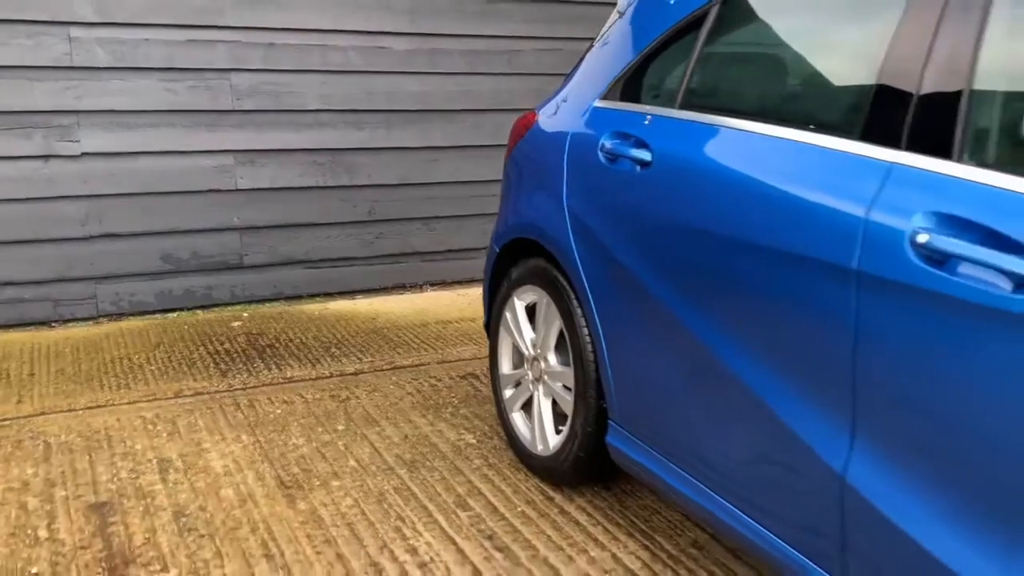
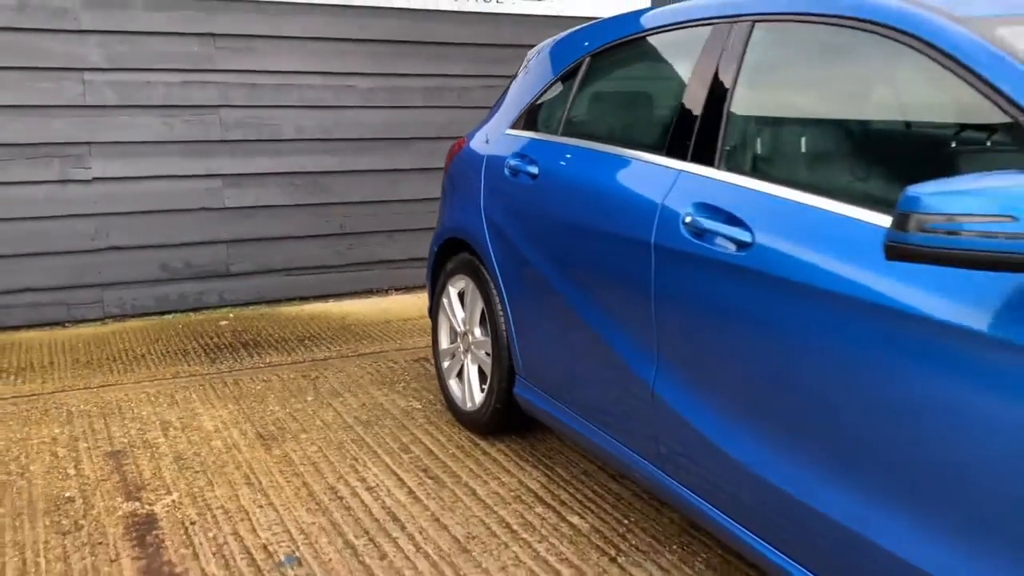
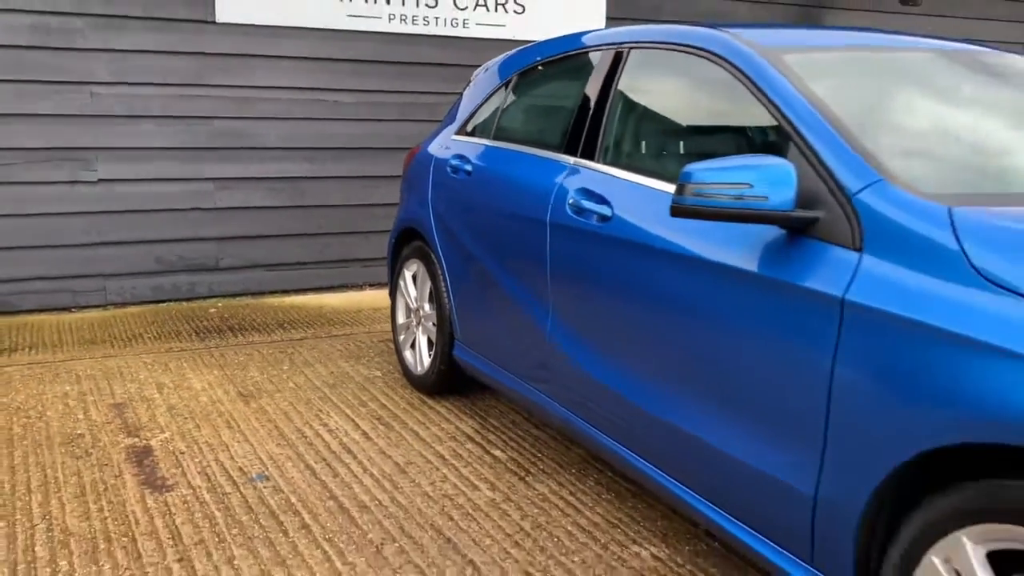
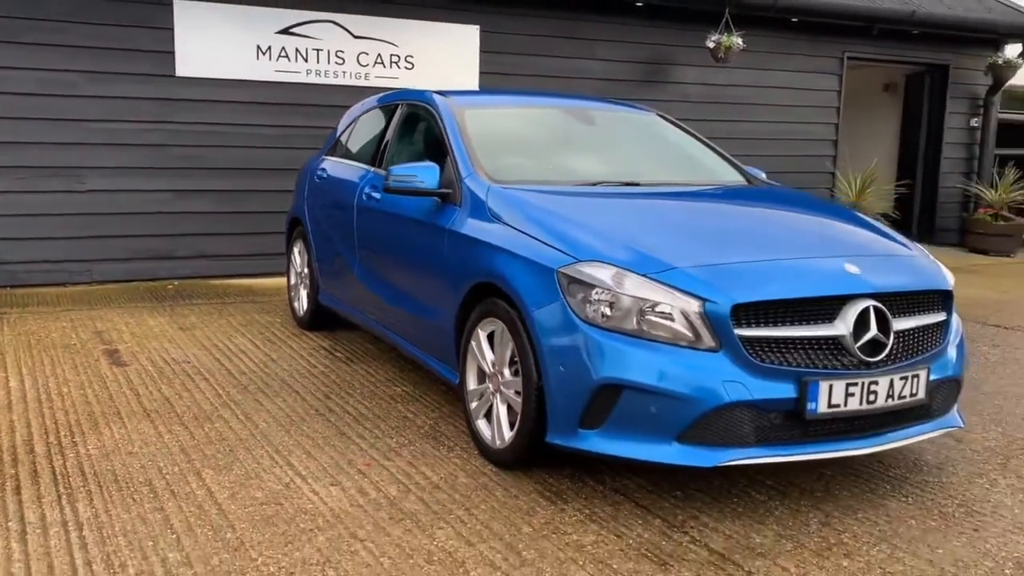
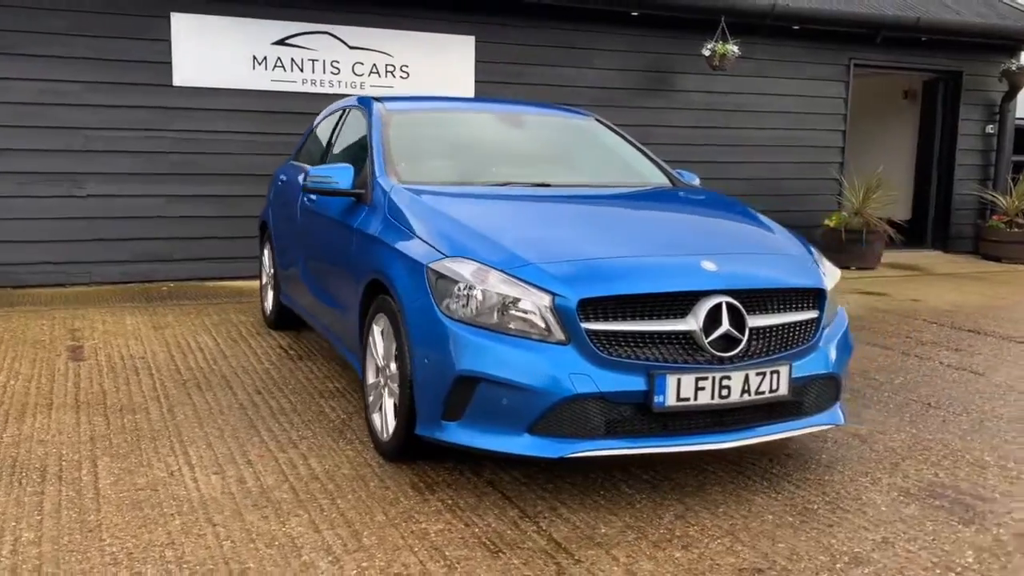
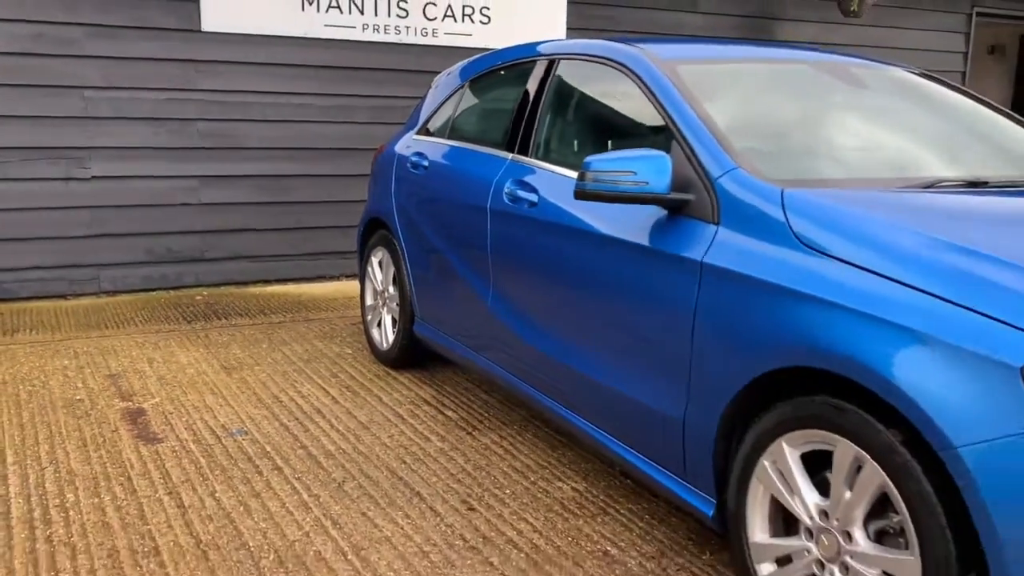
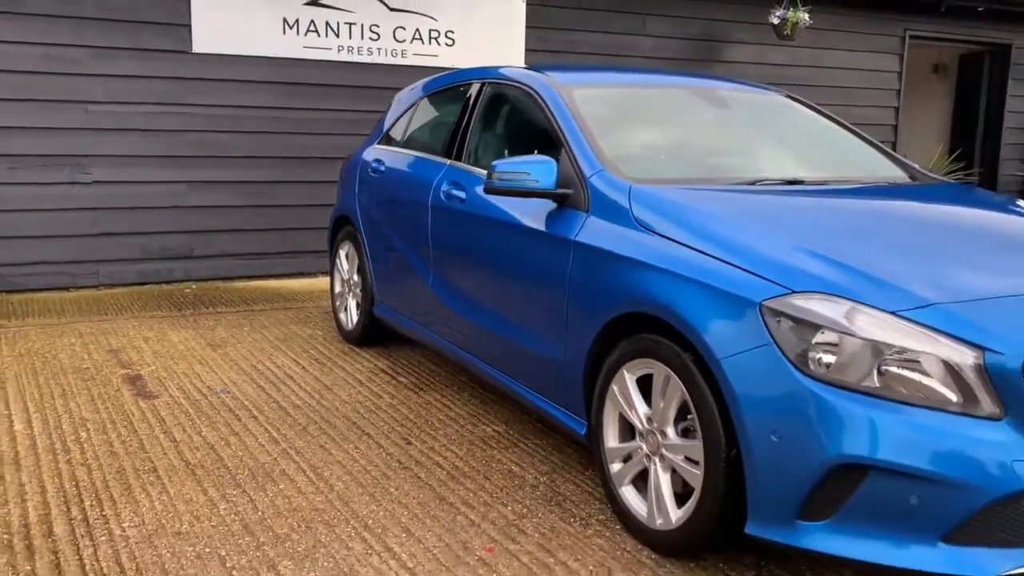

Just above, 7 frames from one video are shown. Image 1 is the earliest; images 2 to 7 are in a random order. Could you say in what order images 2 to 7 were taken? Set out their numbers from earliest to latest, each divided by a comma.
2, 3, 6, 7, 4, 5
